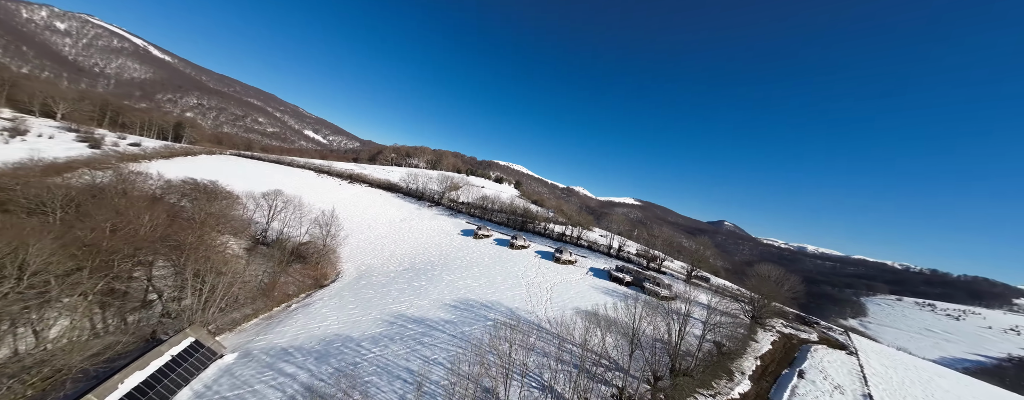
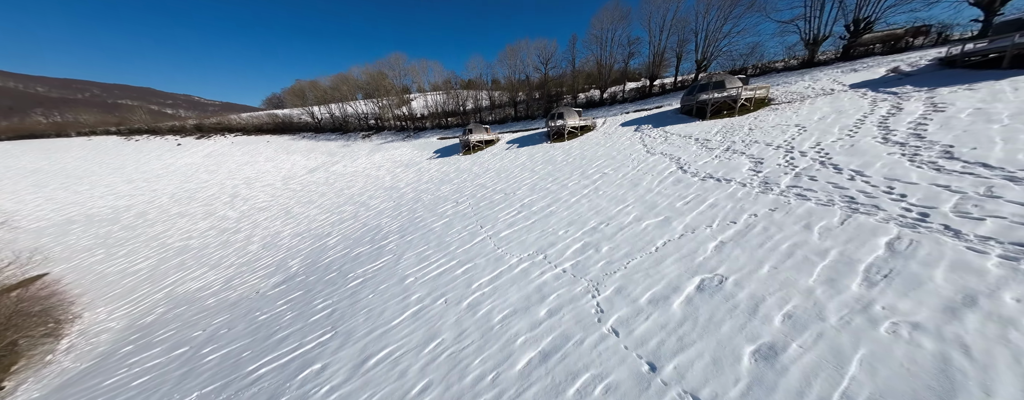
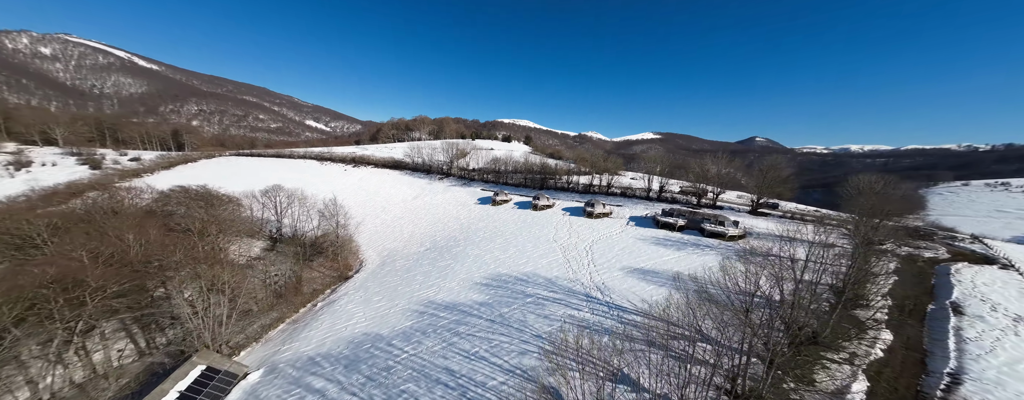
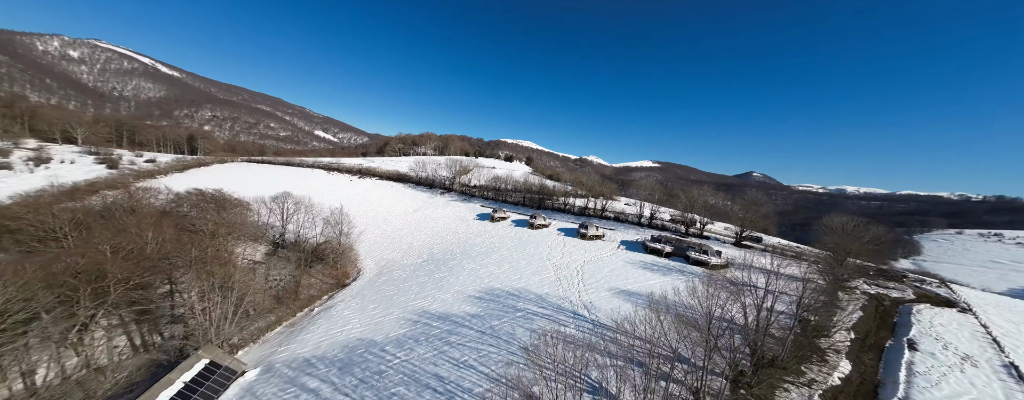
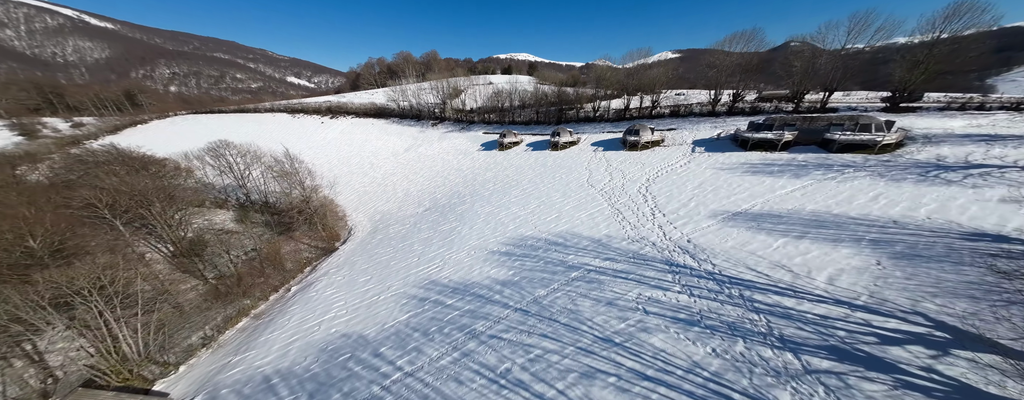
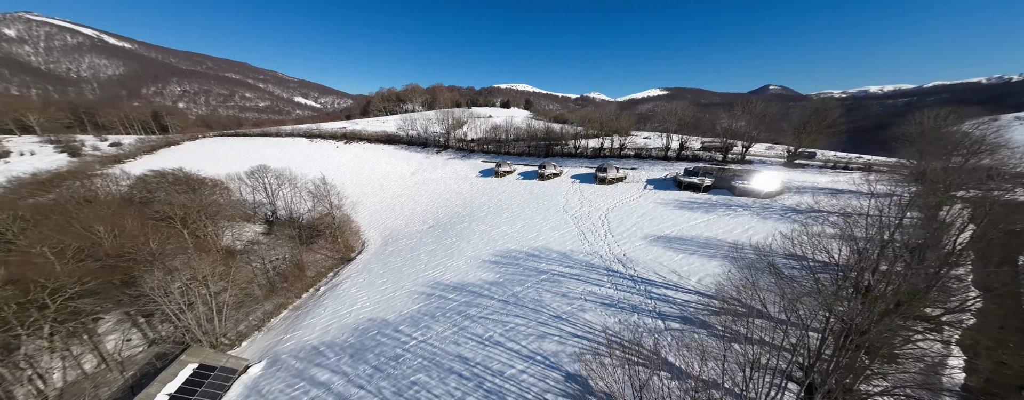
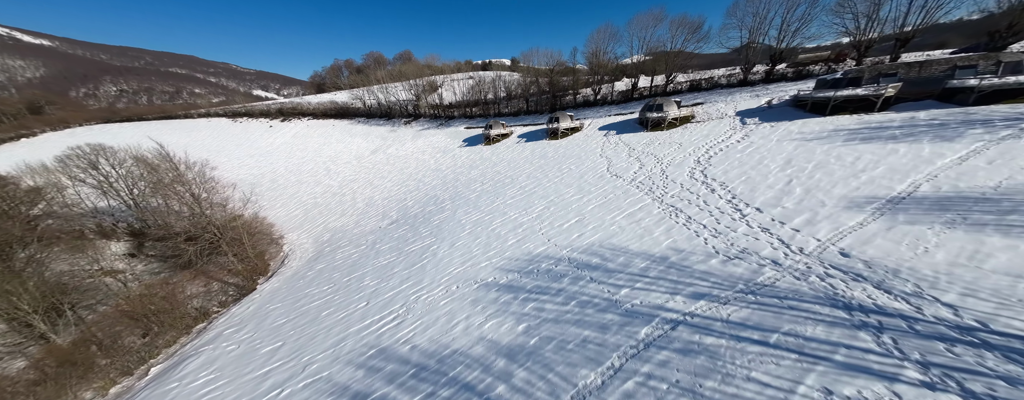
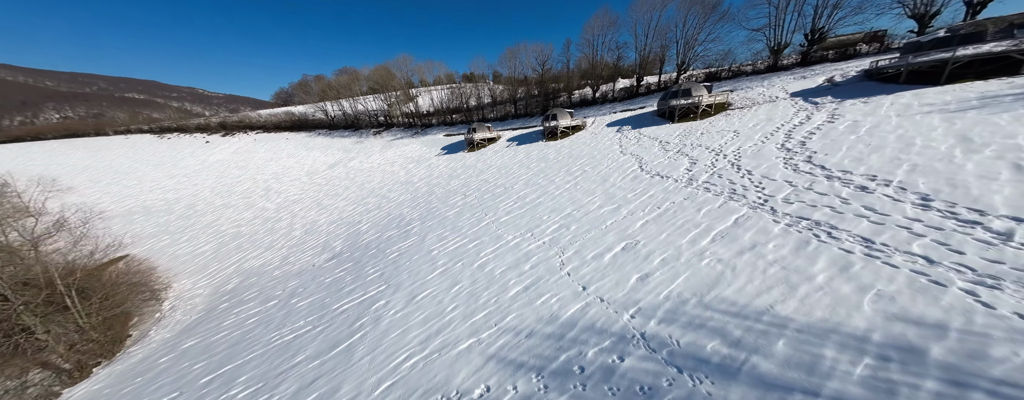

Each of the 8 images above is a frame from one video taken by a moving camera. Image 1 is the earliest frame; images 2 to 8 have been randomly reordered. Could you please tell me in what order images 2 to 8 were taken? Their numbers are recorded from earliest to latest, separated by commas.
4, 3, 6, 5, 7, 8, 2
